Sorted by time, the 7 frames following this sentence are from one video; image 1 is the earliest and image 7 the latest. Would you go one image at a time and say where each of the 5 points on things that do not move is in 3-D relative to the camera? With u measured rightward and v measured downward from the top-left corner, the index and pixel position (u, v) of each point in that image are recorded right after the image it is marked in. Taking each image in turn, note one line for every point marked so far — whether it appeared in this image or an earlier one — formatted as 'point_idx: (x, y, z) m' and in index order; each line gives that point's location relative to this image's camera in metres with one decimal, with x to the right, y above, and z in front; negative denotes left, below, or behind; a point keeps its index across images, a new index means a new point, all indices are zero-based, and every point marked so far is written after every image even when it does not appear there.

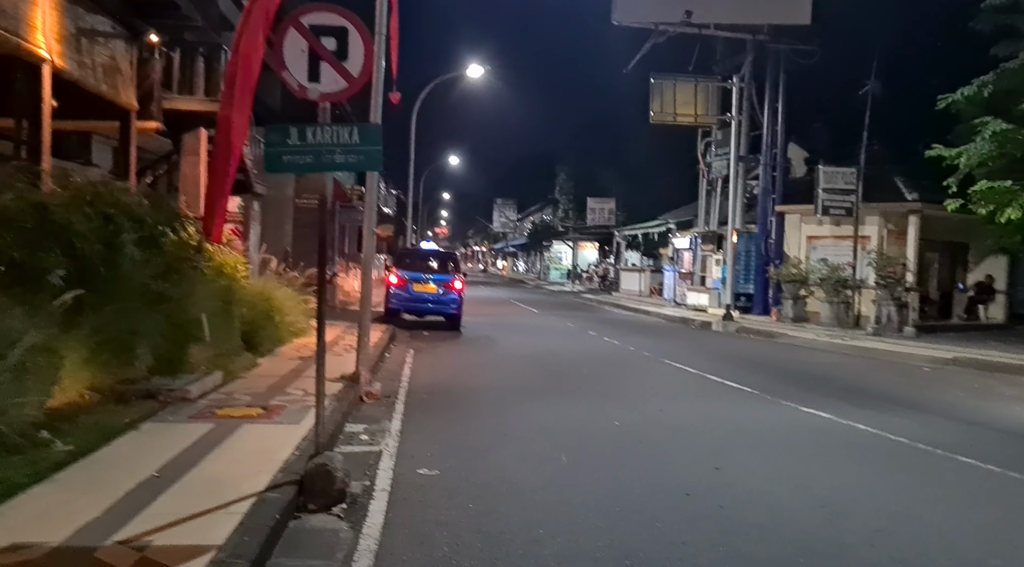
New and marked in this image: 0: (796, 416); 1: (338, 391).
0: (+3.6, -1.7, +10.0) m
1: (-2.1, -1.3, +9.8) m
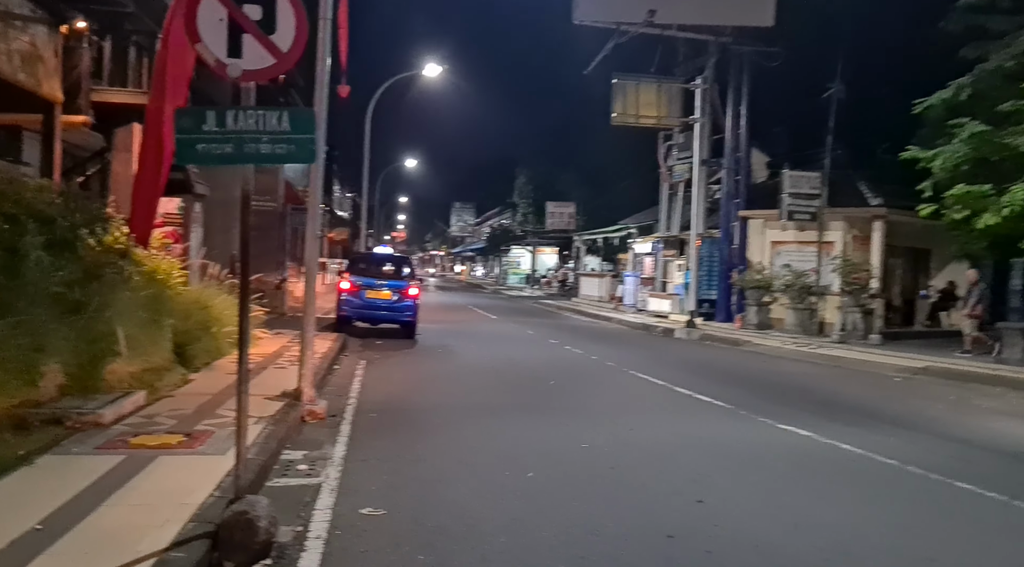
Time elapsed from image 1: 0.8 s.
0: (+3.1, -1.8, +9.3) m
1: (-2.6, -1.4, +8.8) m
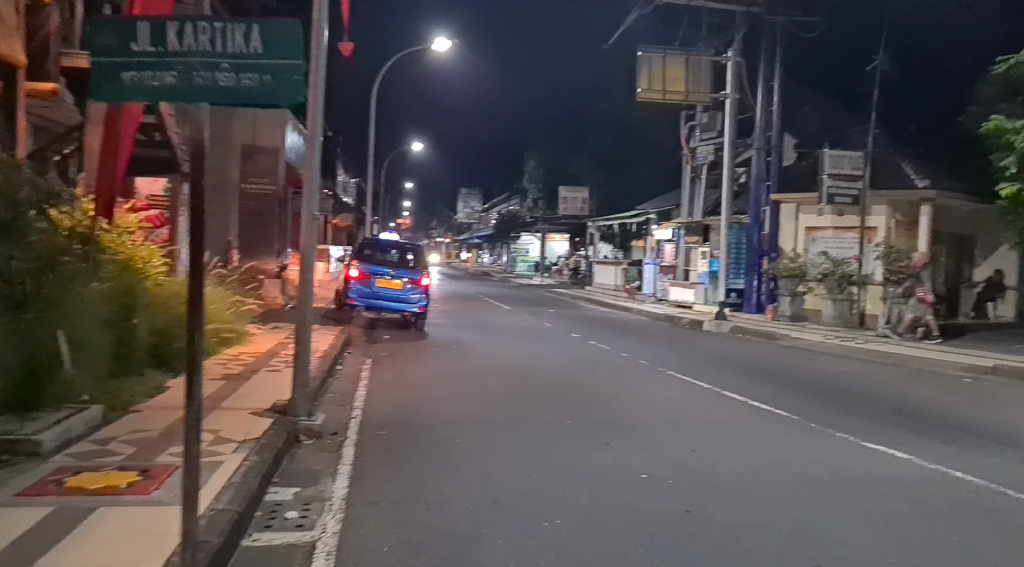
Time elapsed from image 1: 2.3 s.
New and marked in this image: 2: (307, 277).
0: (+3.5, -1.7, +7.7) m
1: (-2.3, -1.3, +7.3) m
2: (-2.1, 0.0, +8.0) m
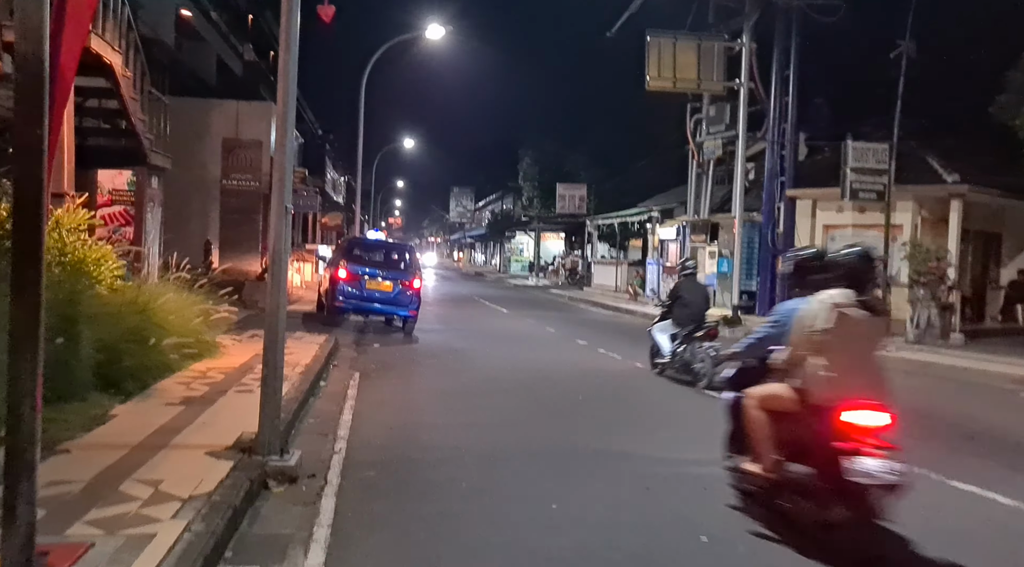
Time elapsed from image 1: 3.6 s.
0: (+3.6, -1.7, +6.3) m
1: (-2.1, -1.4, +5.8) m
2: (-2.0, 0.0, +6.5) m
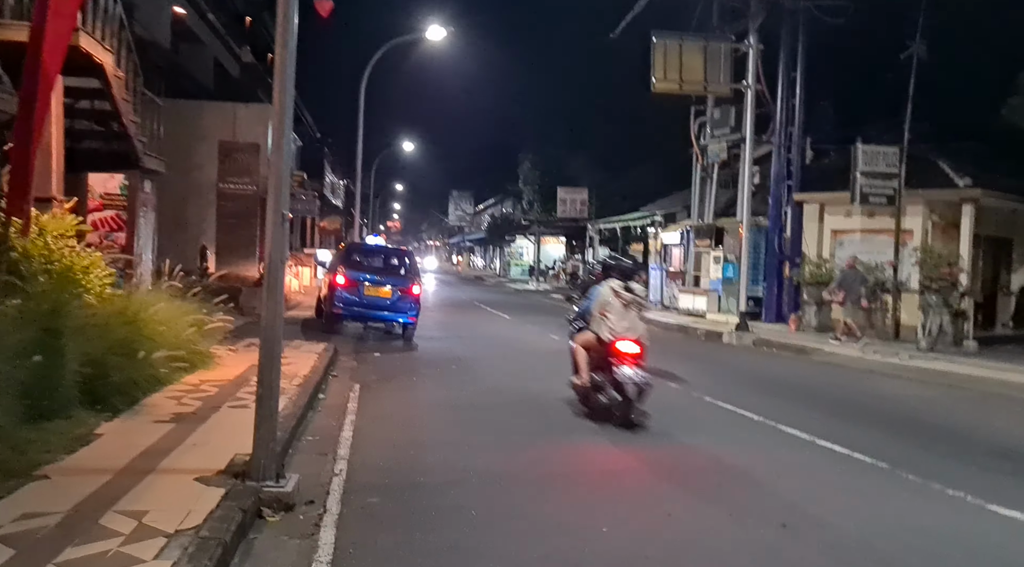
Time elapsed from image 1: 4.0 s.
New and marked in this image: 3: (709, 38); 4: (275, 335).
0: (+3.7, -1.8, +5.8) m
1: (-2.0, -1.5, +5.3) m
2: (-1.9, -0.1, +6.0) m
3: (+4.9, +6.2, +19.8) m
4: (-1.8, -0.4, +6.0) m
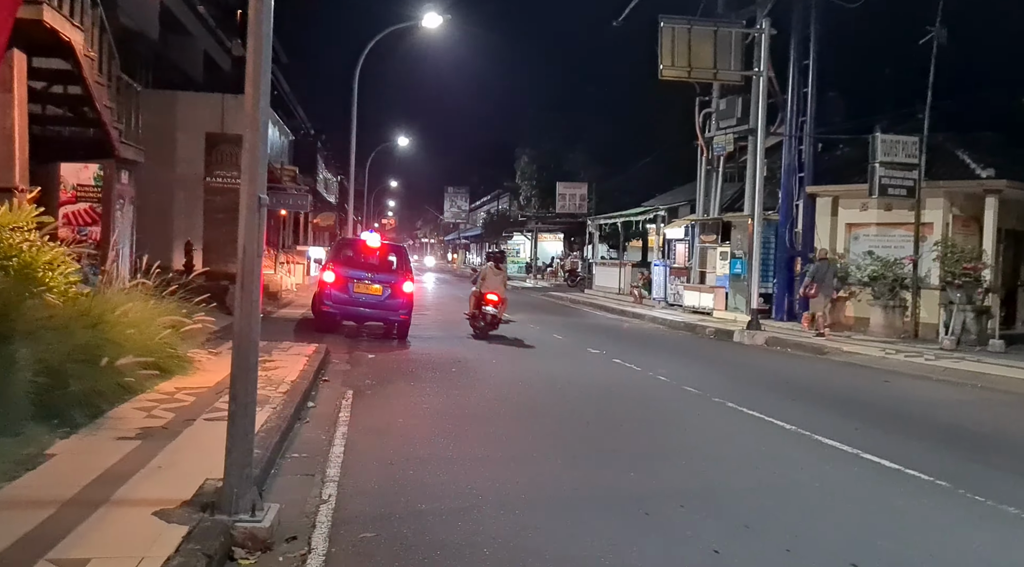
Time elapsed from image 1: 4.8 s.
0: (+3.8, -1.8, +5.0) m
1: (-1.9, -1.5, +4.4) m
2: (-1.7, -0.1, +5.1) m
3: (+4.9, +6.3, +18.9) m
4: (-1.7, -0.4, +5.1) m
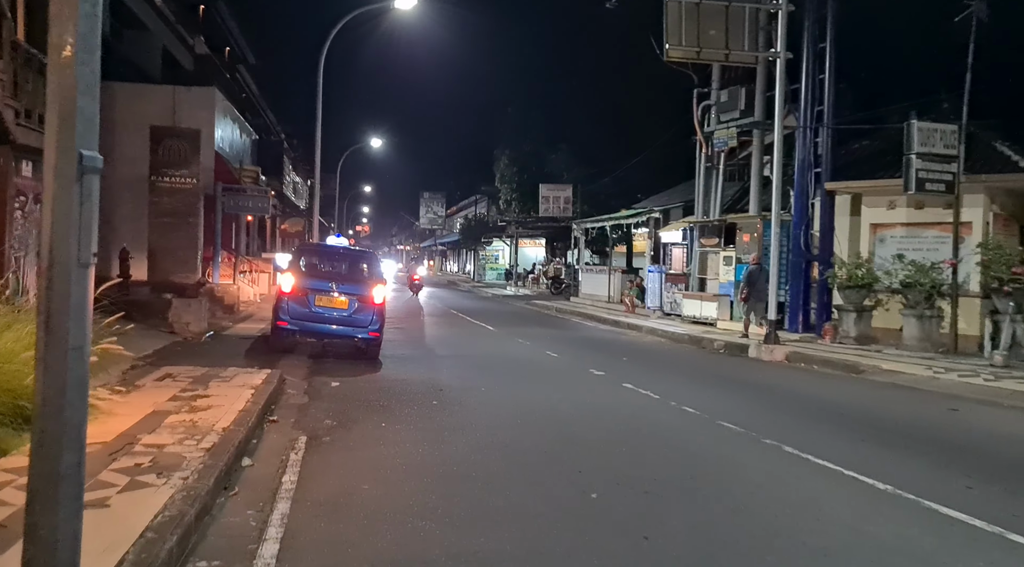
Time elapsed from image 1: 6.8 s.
0: (+4.0, -1.9, +2.7) m
1: (-1.7, -1.6, +2.0) m
2: (-1.6, -0.2, +2.8) m
3: (+4.6, +6.1, +16.8) m
4: (-1.6, -0.5, +2.7) m
